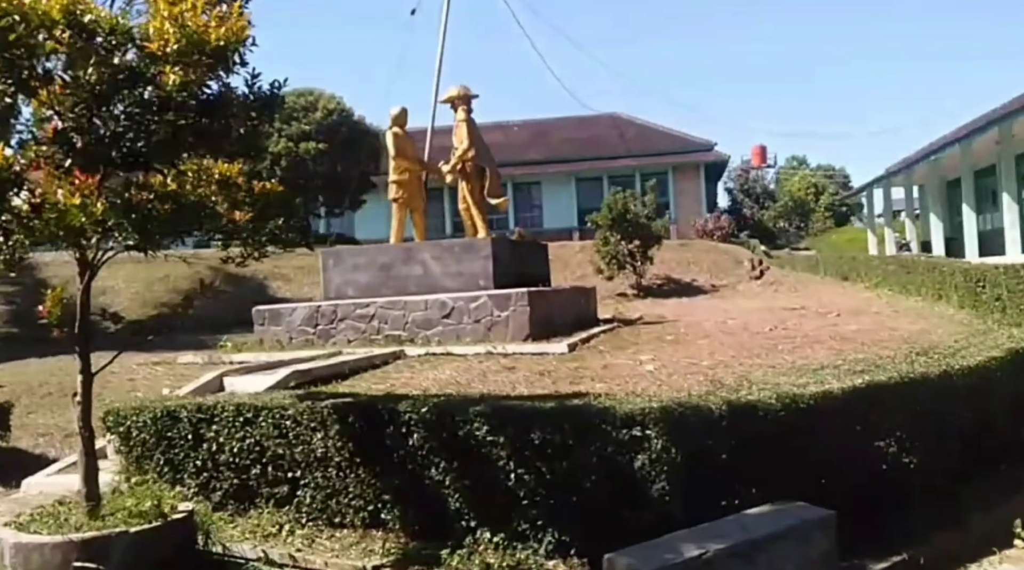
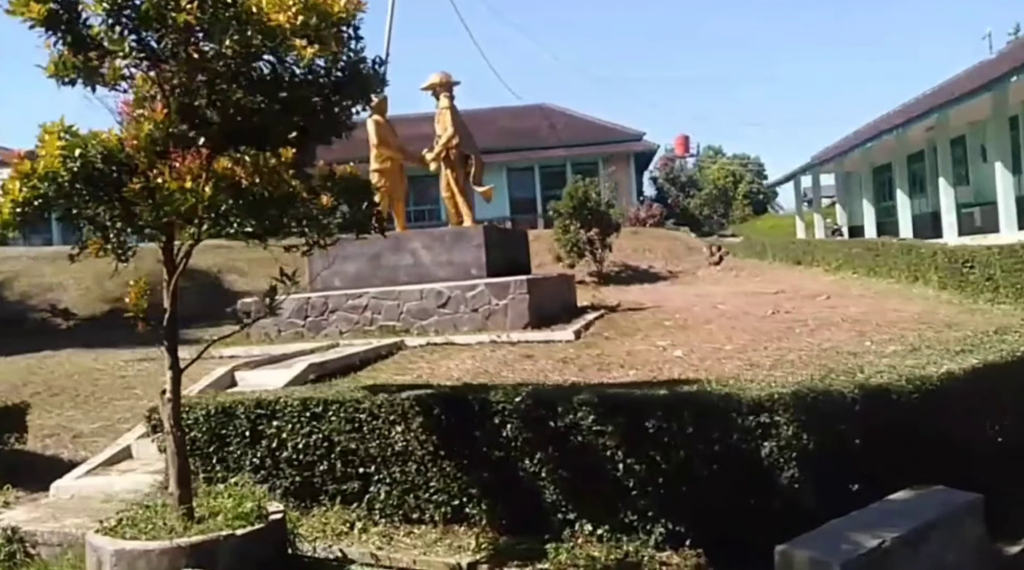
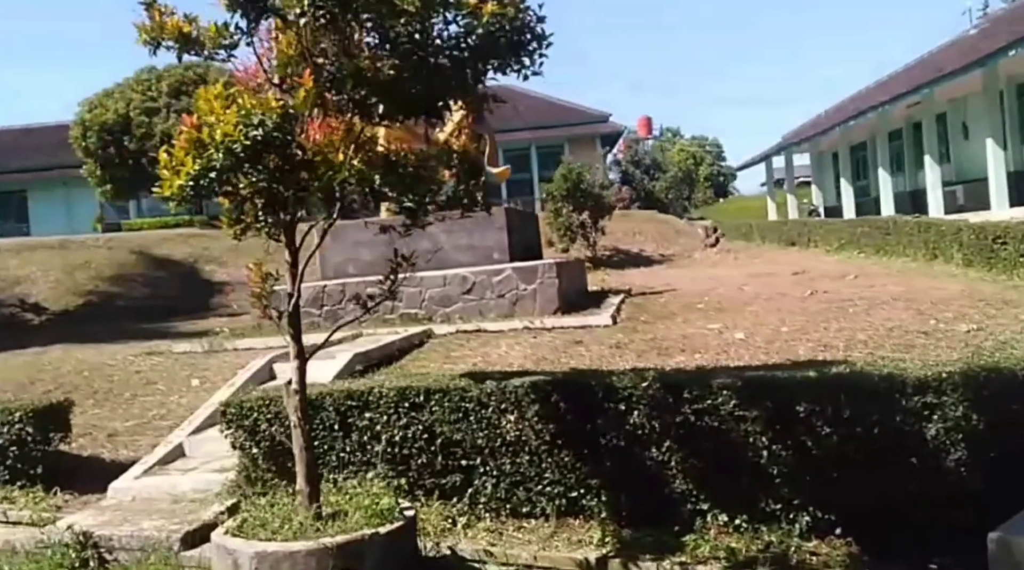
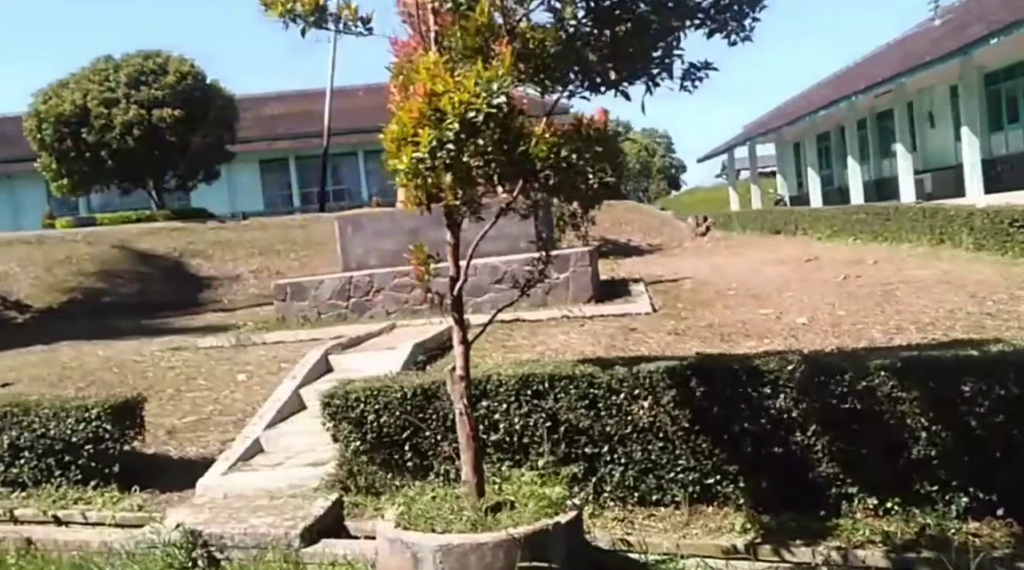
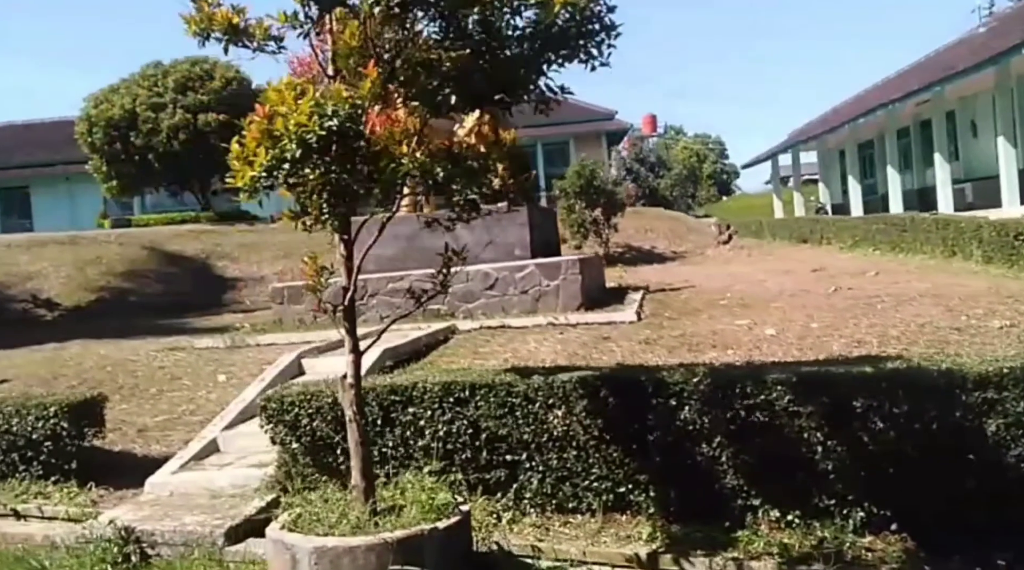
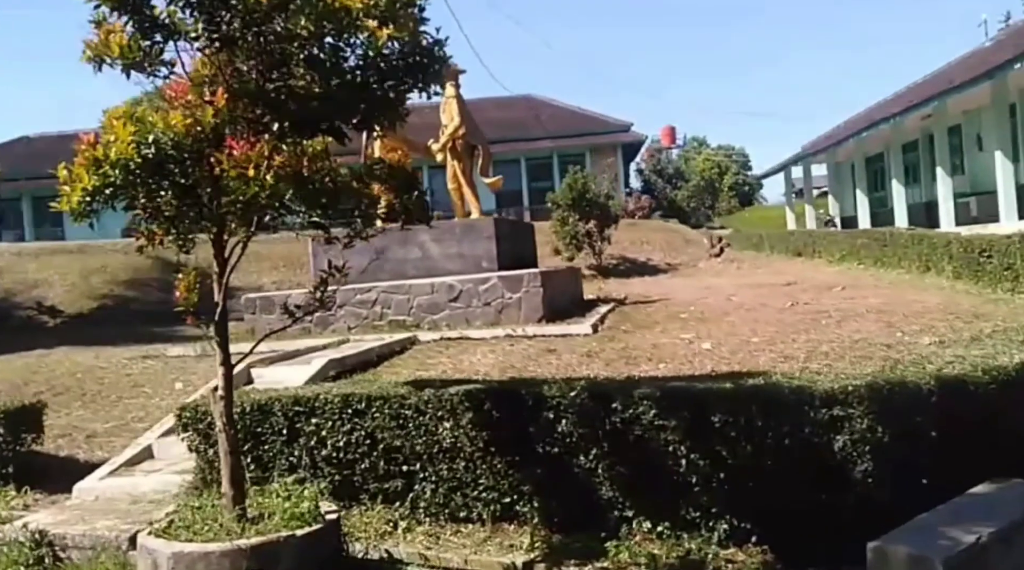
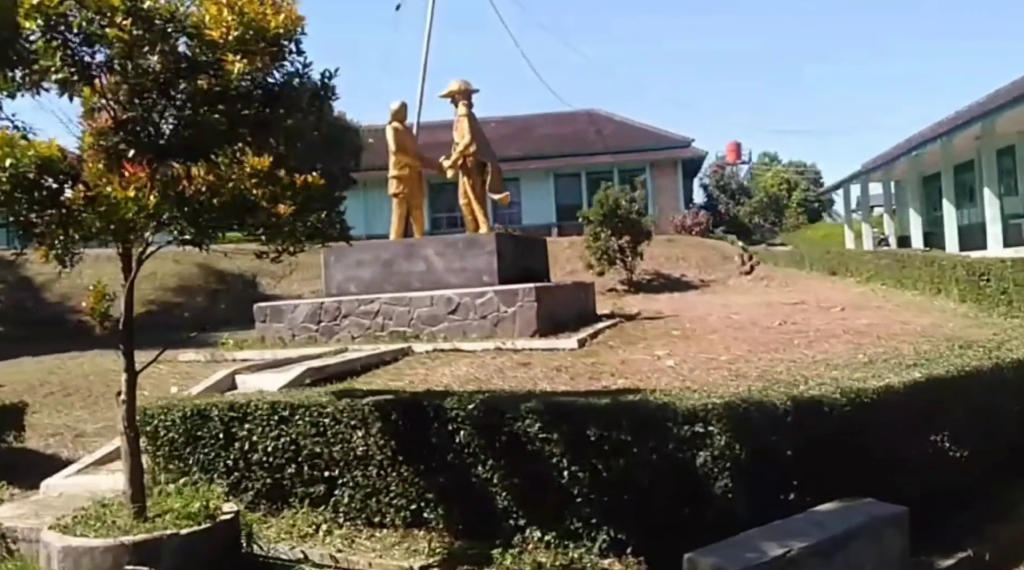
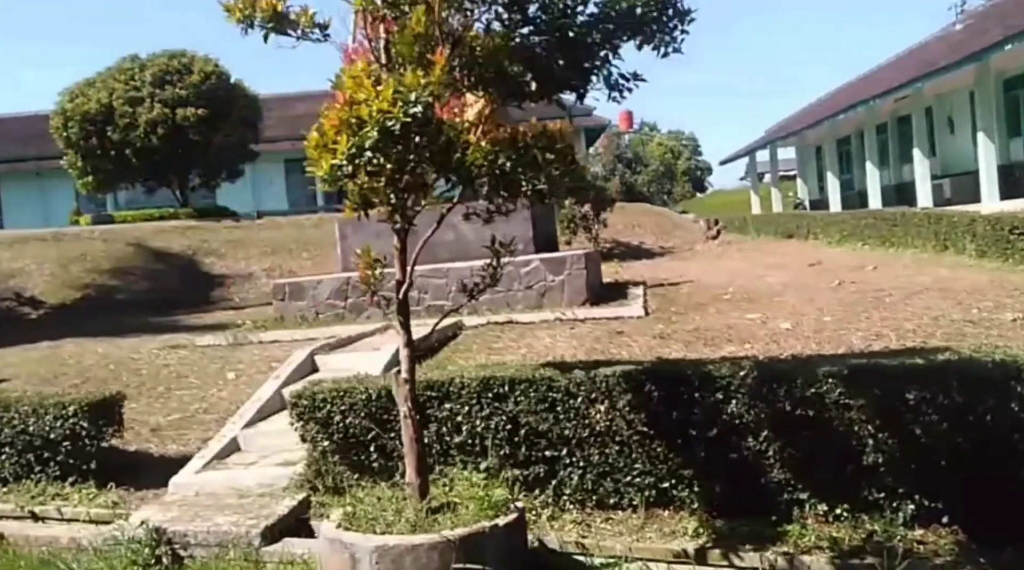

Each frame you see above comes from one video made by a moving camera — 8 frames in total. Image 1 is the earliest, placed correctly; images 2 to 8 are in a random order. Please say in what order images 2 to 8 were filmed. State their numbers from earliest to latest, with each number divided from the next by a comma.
7, 2, 6, 3, 5, 8, 4
